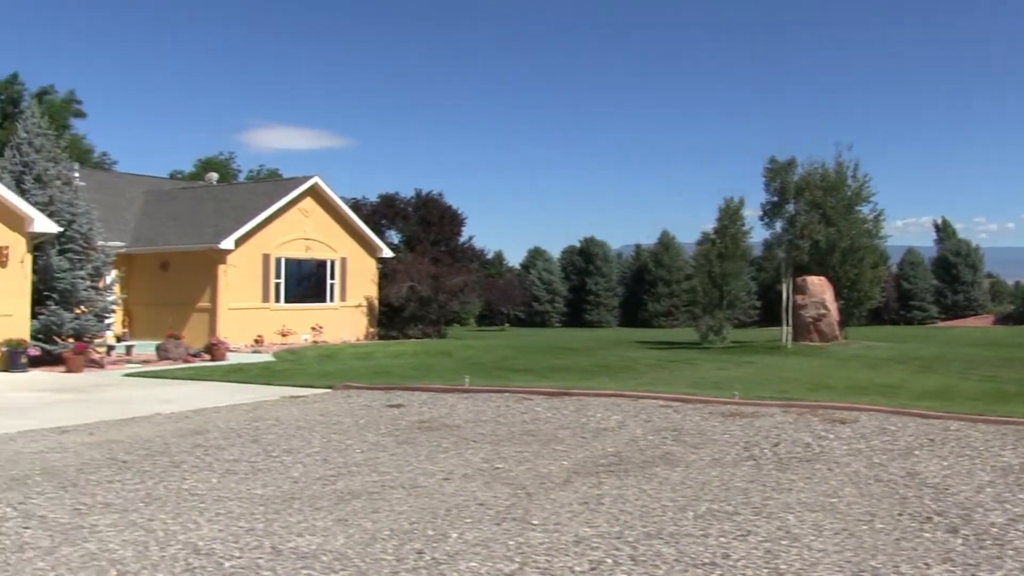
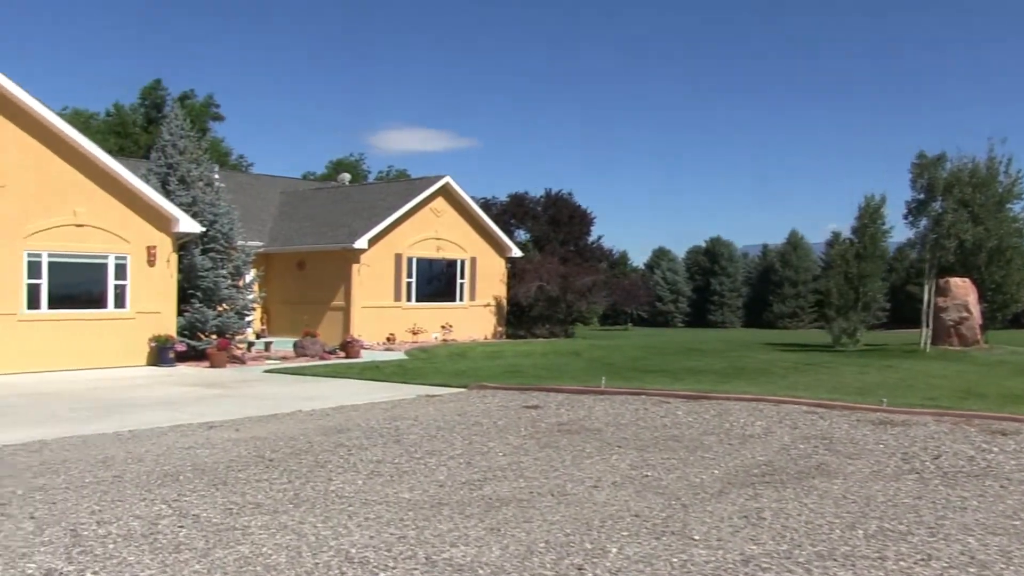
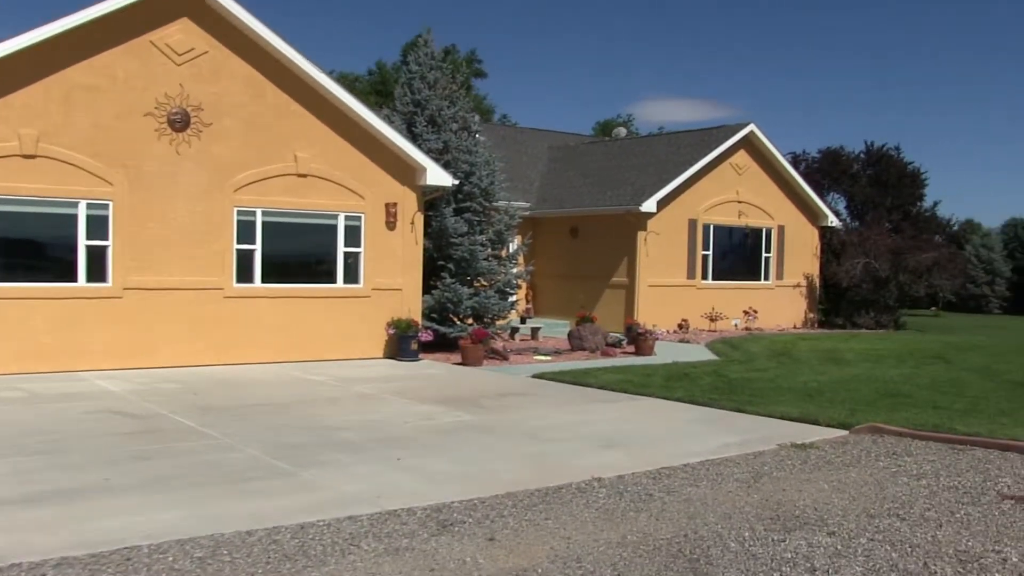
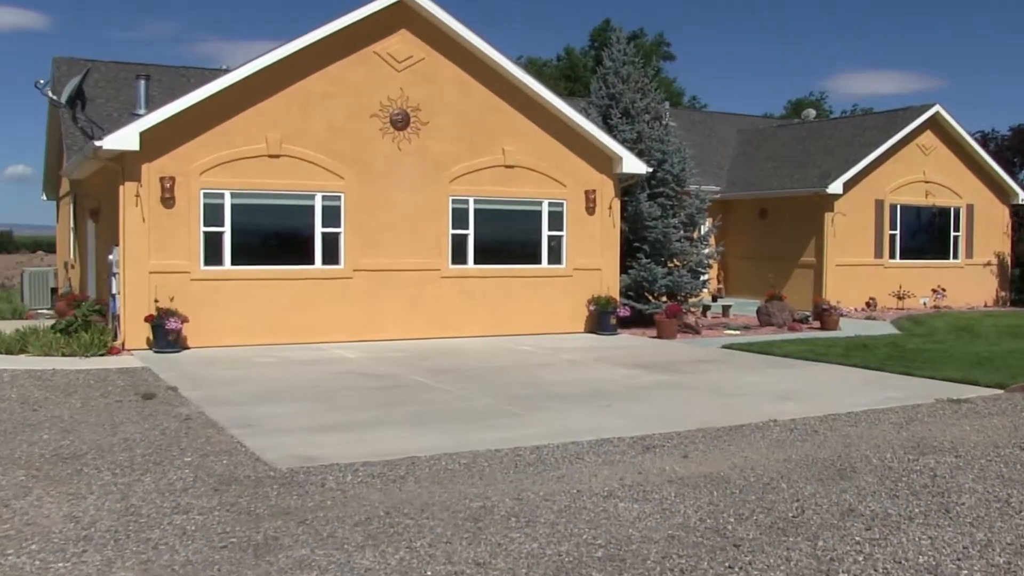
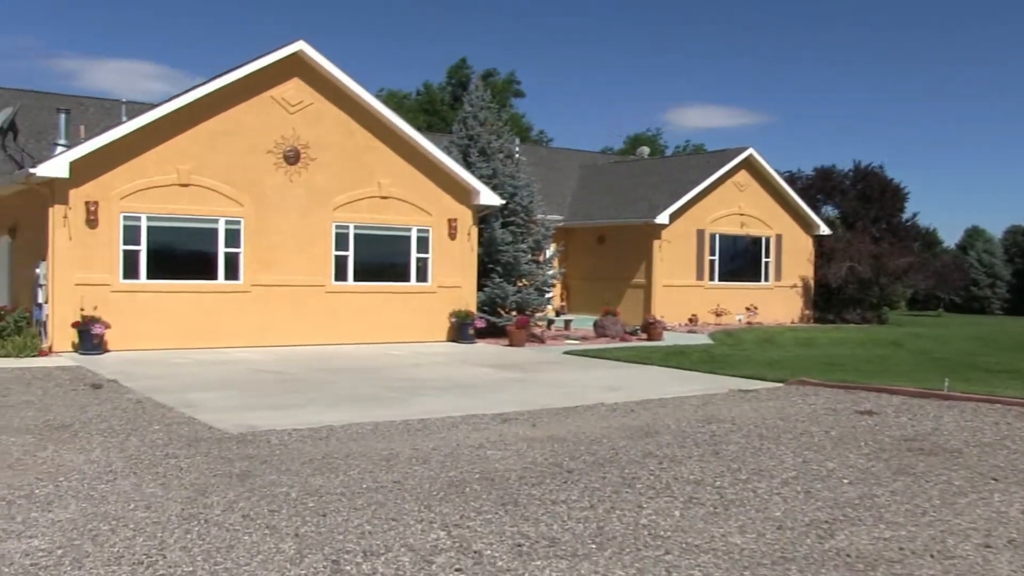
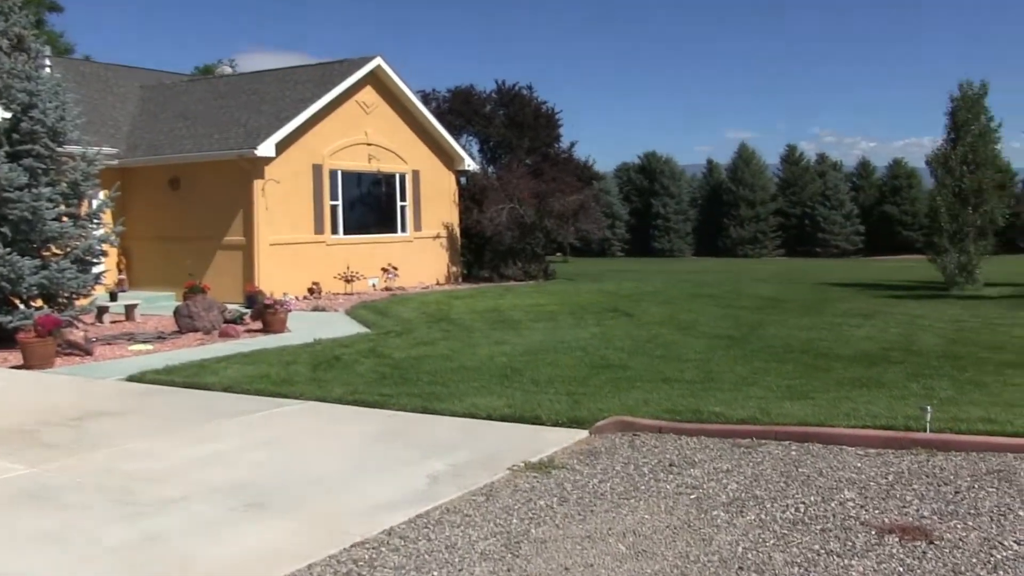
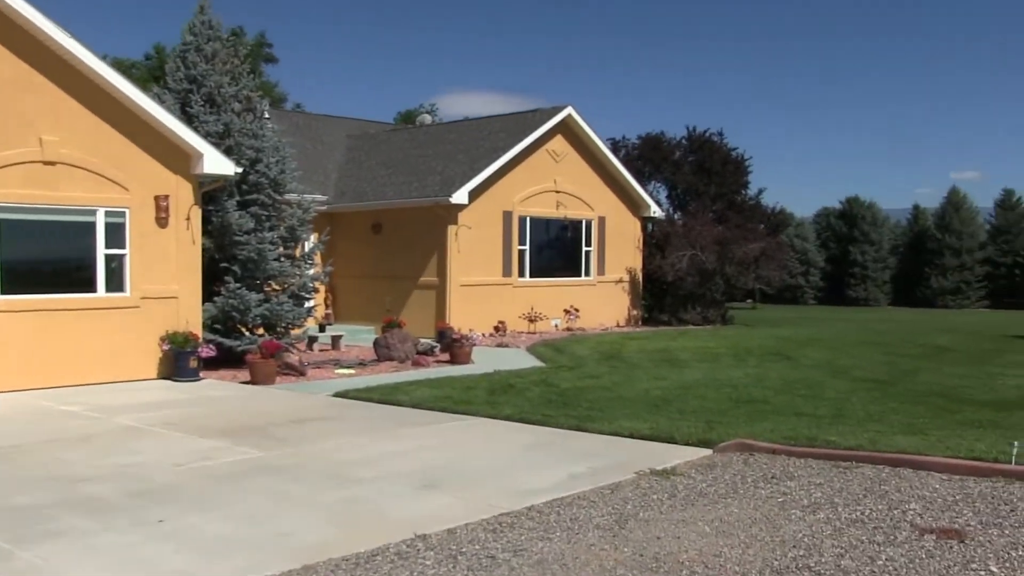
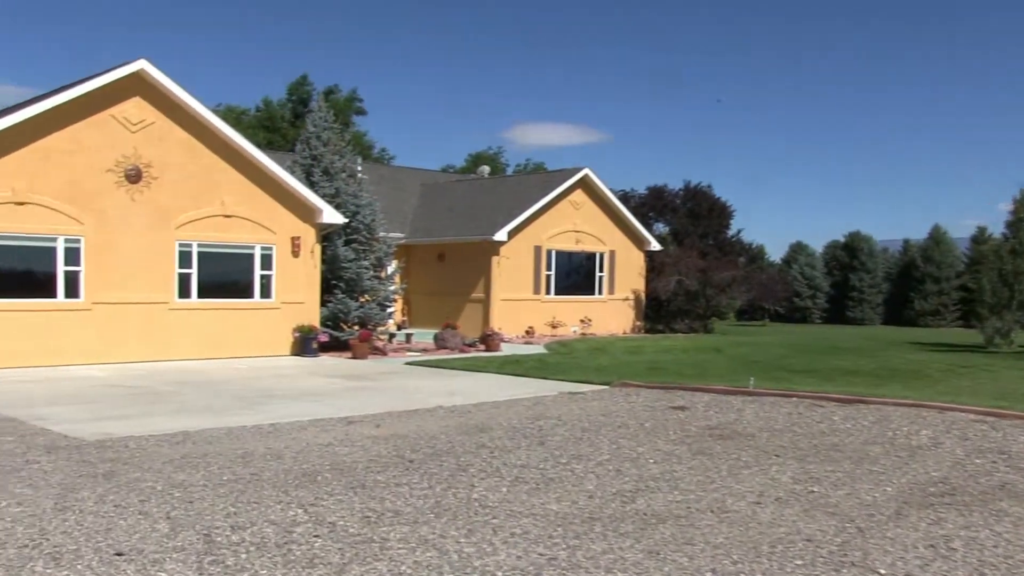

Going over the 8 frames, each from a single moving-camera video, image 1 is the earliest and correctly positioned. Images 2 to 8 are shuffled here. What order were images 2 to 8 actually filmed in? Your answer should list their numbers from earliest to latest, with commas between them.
2, 8, 5, 4, 3, 7, 6
